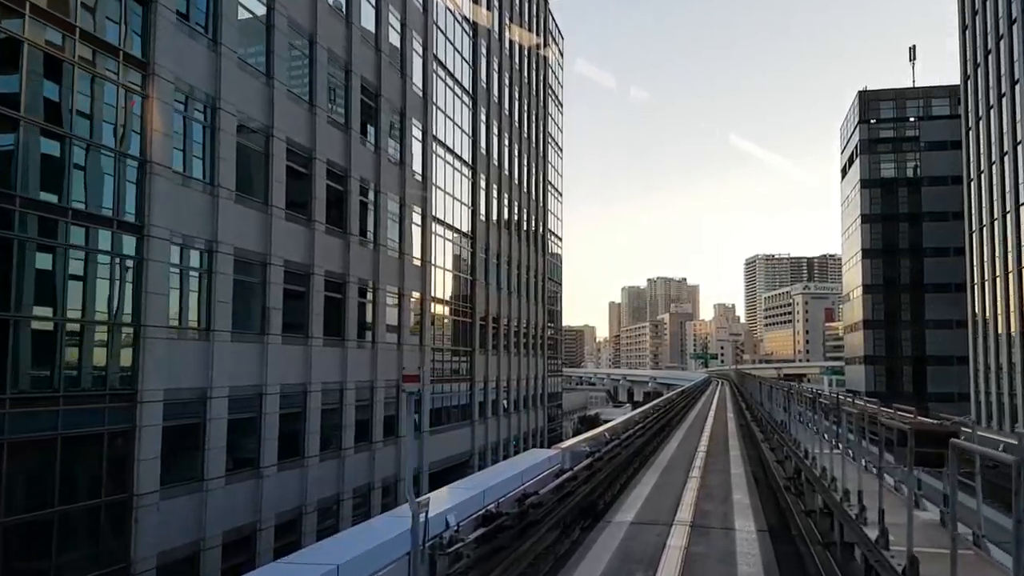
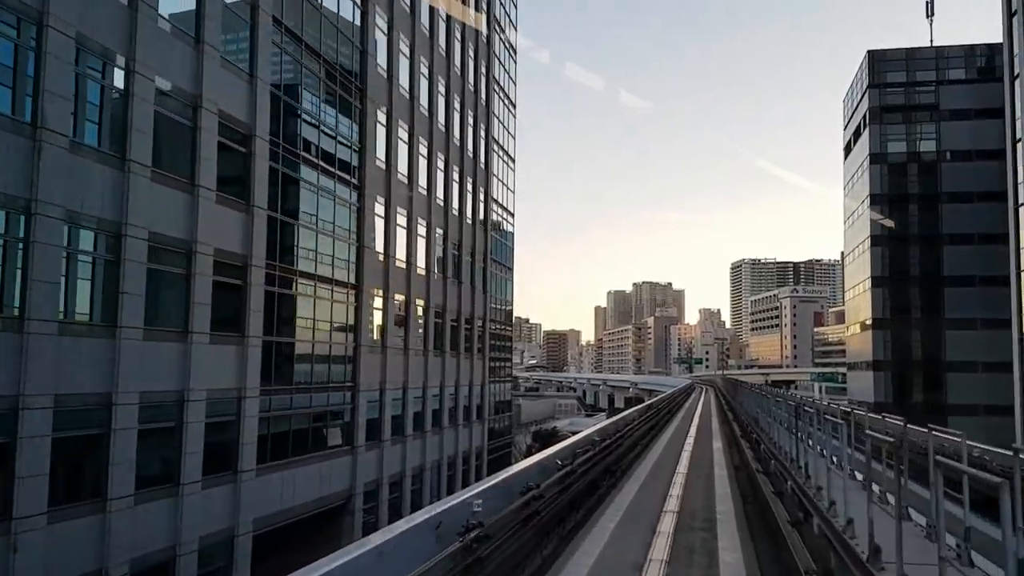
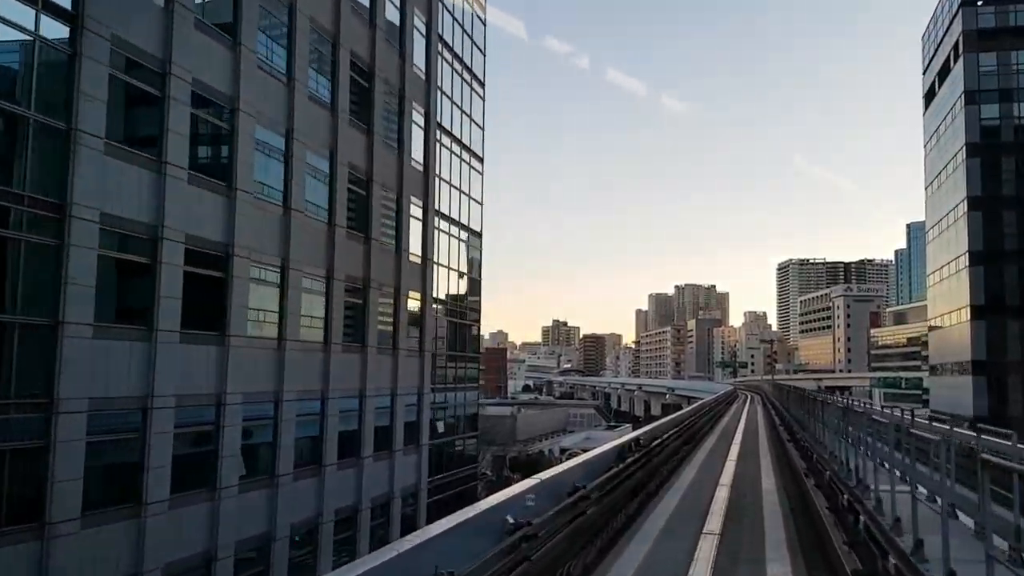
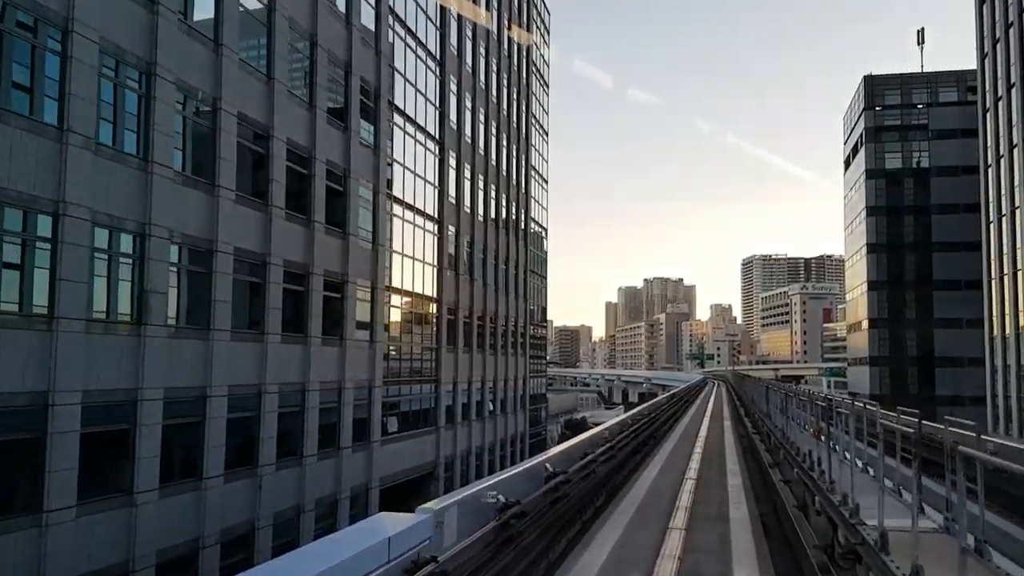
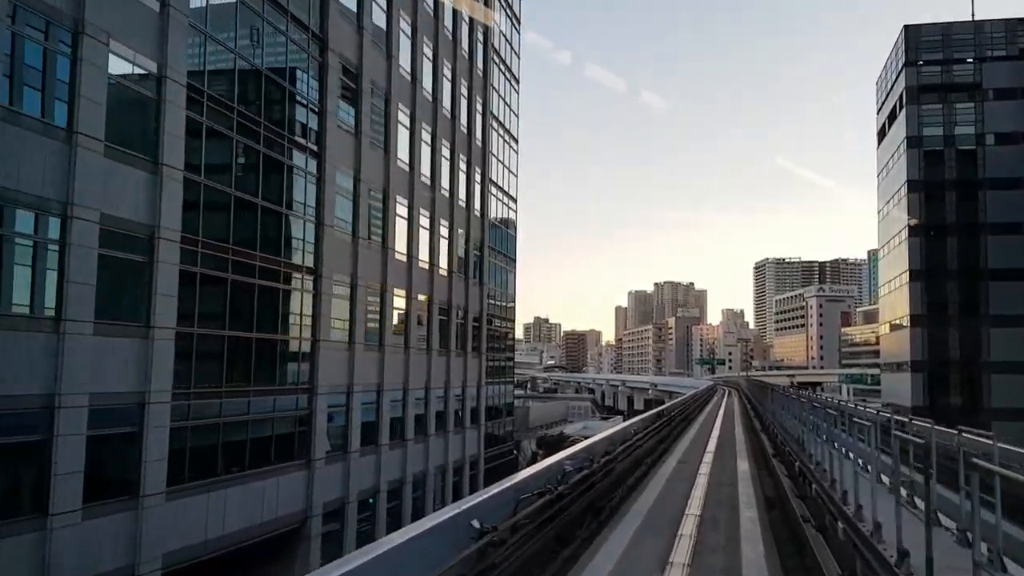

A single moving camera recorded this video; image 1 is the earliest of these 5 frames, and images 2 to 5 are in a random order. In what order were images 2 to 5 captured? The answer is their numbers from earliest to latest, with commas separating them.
4, 2, 5, 3
